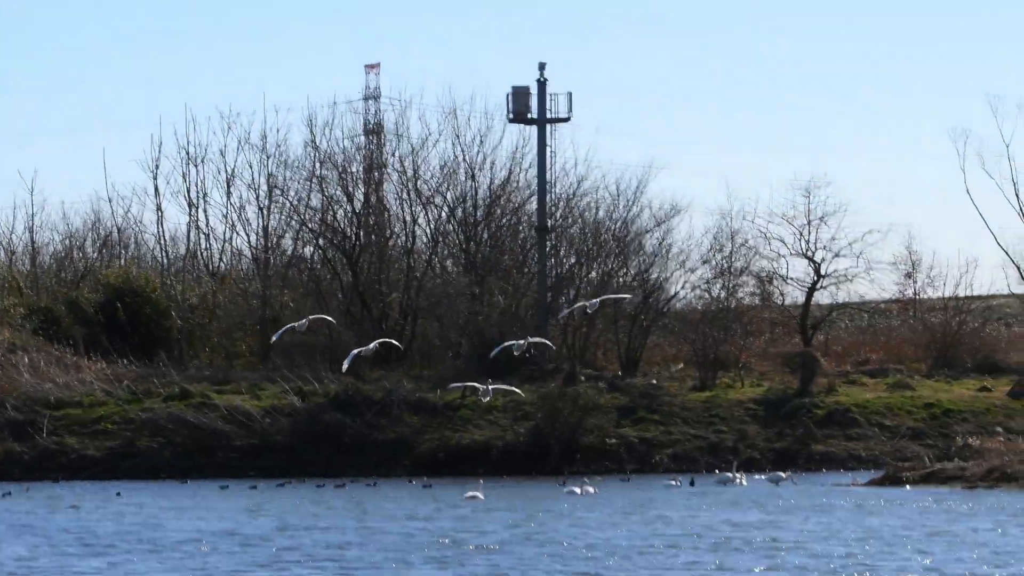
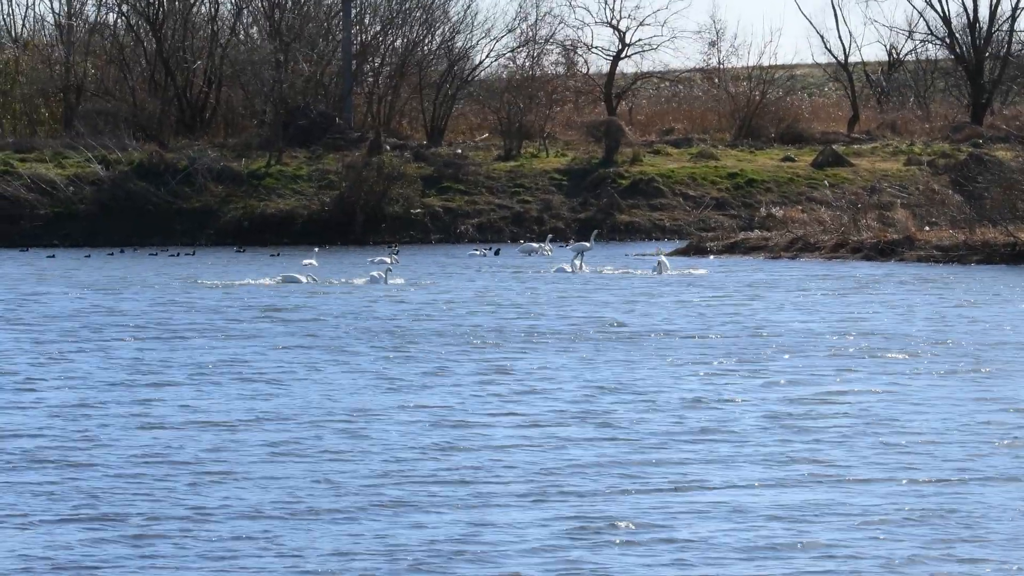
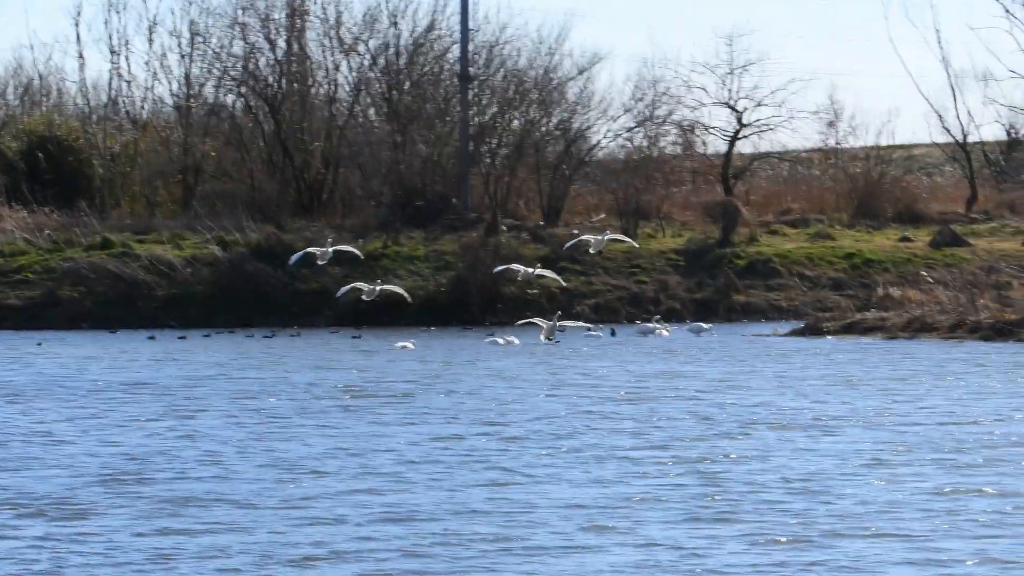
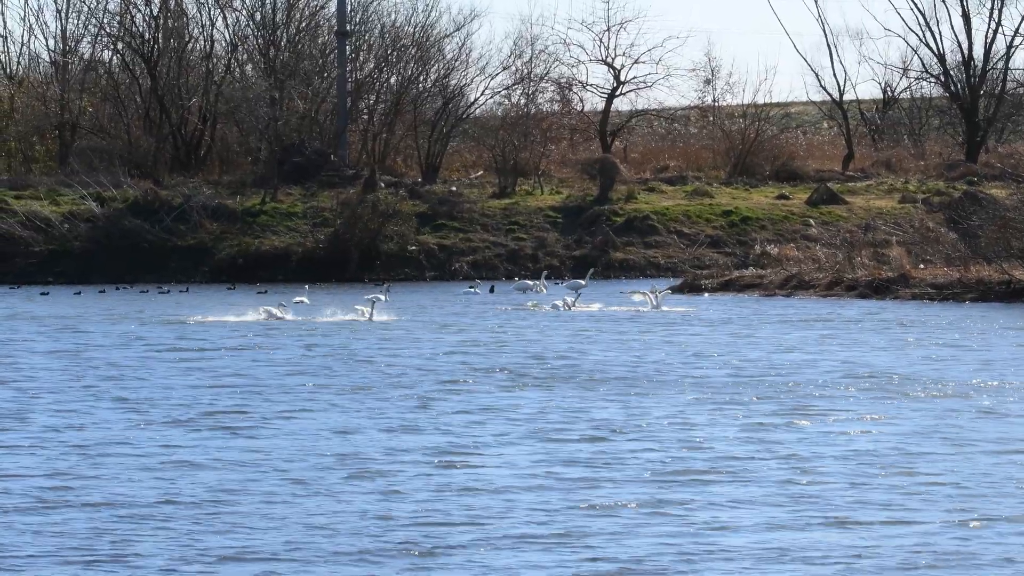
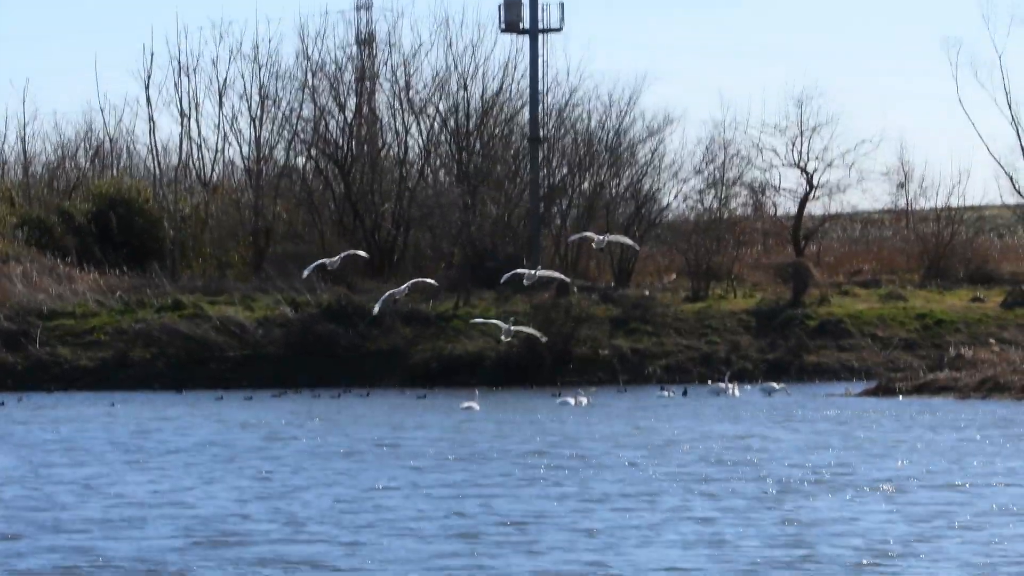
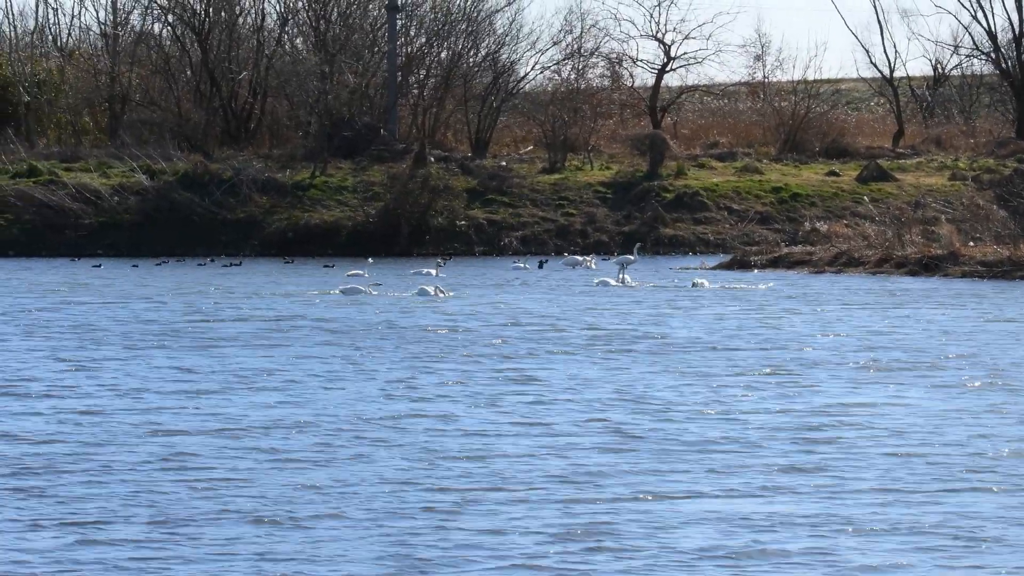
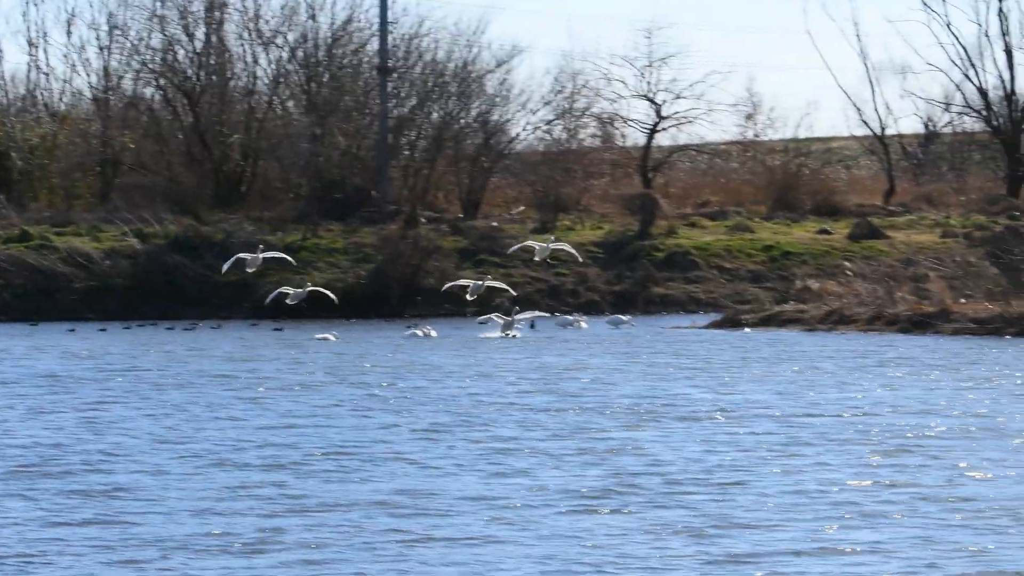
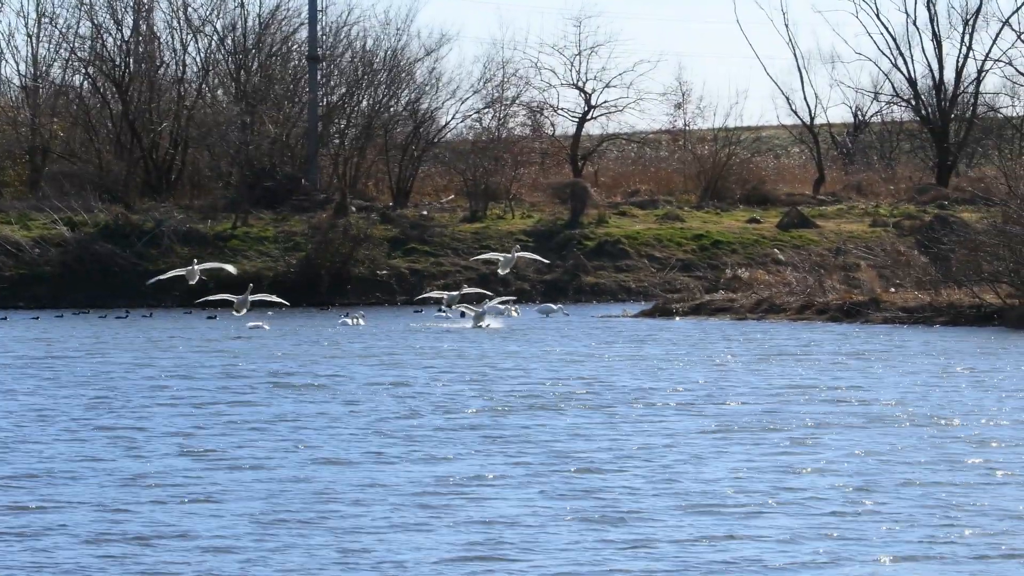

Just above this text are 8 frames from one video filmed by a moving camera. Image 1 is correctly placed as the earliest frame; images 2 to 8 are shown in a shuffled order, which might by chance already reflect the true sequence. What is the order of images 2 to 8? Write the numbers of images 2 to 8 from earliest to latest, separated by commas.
5, 3, 7, 8, 4, 2, 6
